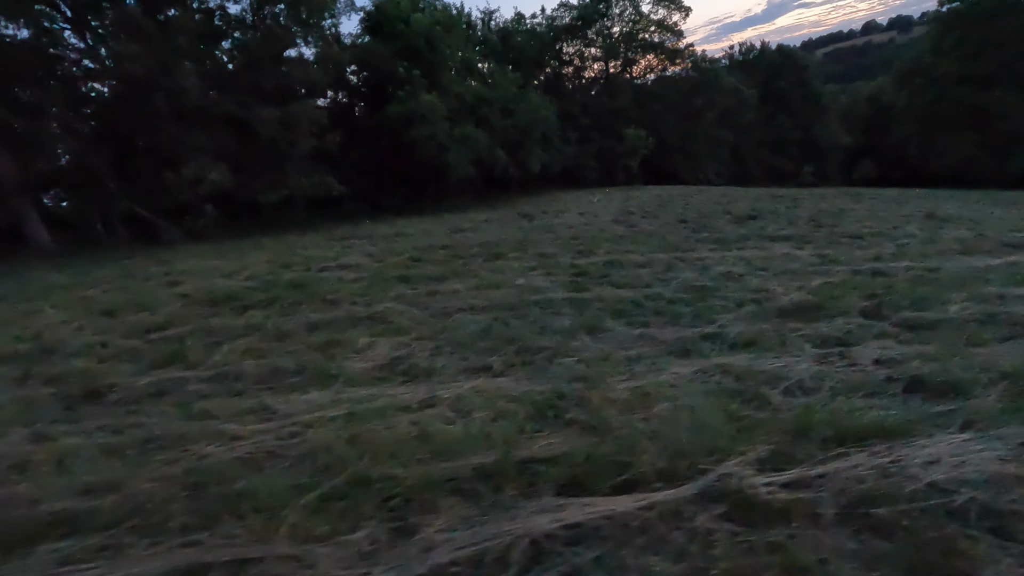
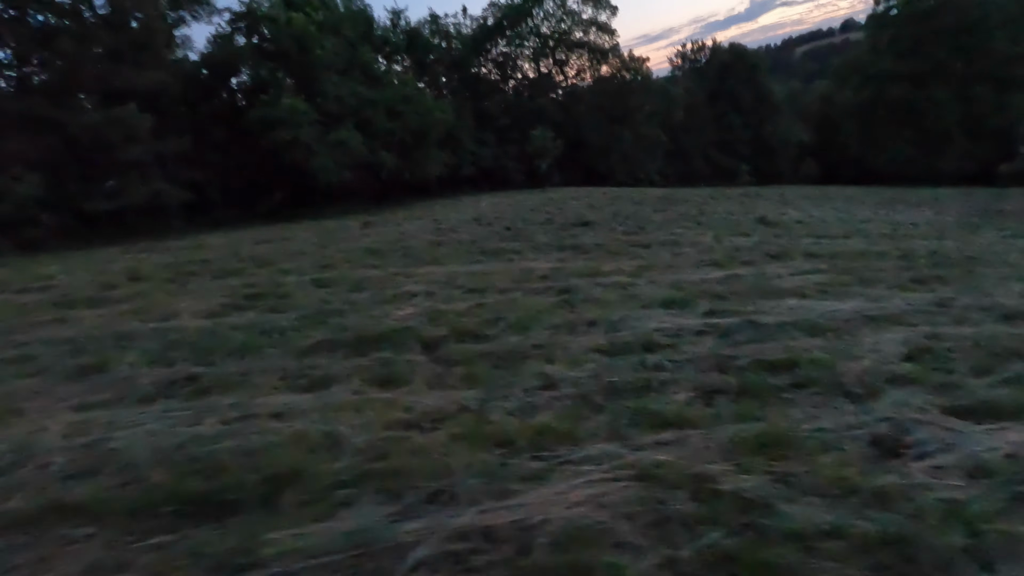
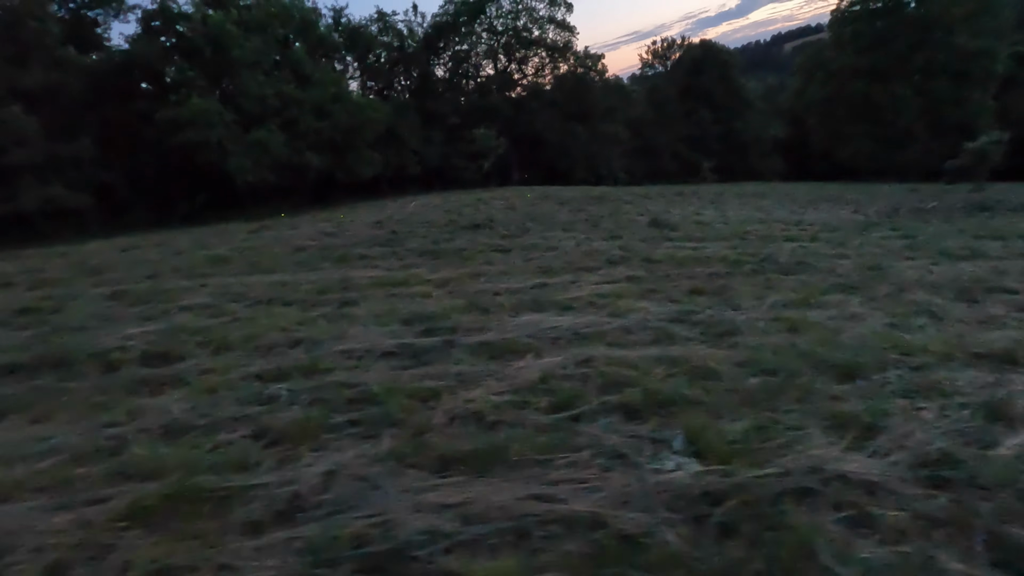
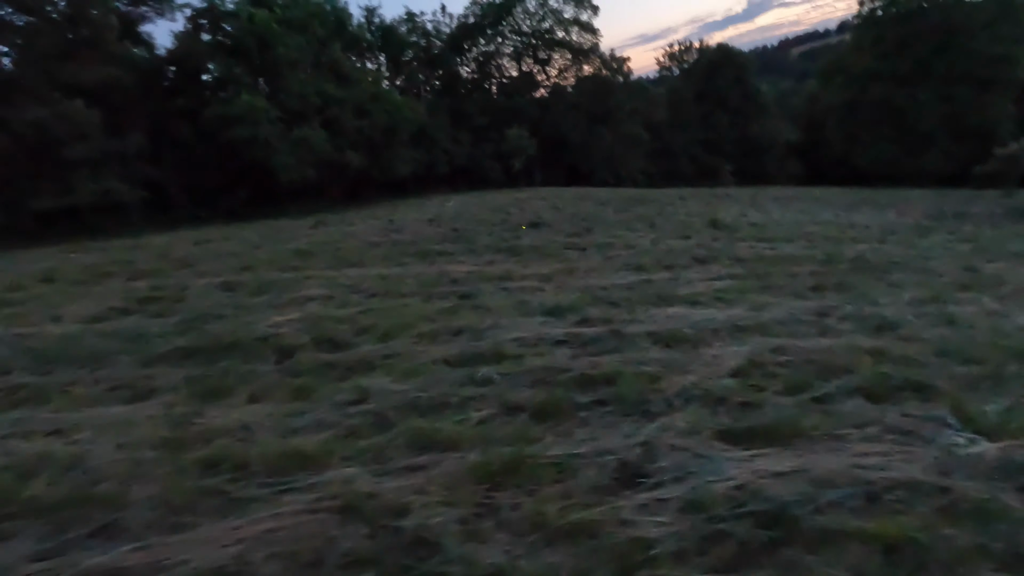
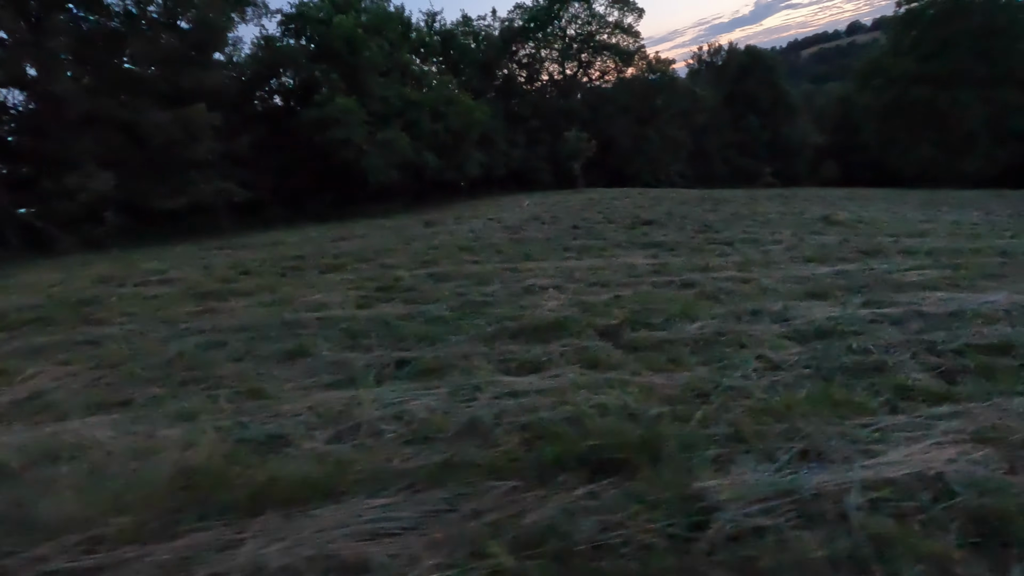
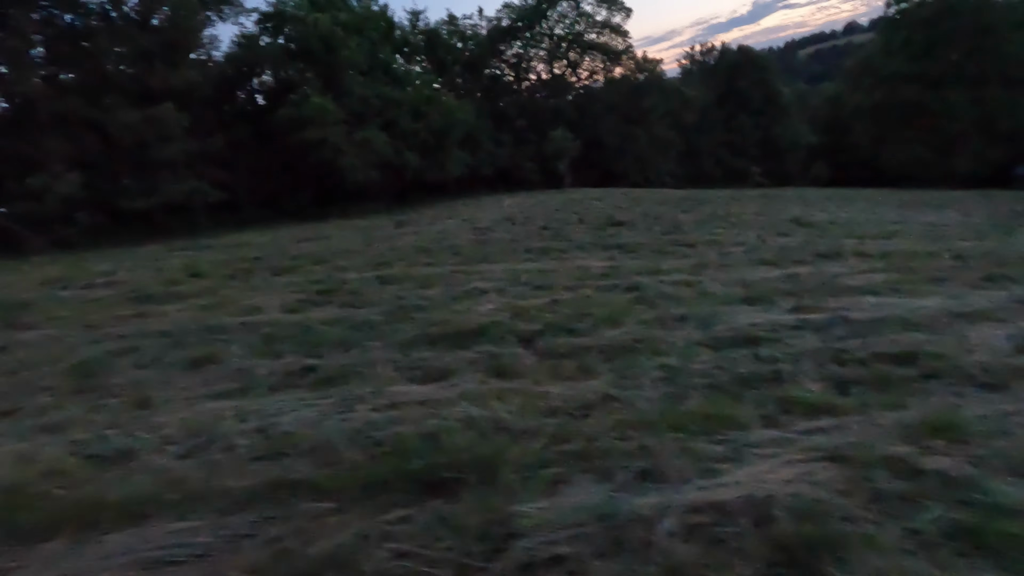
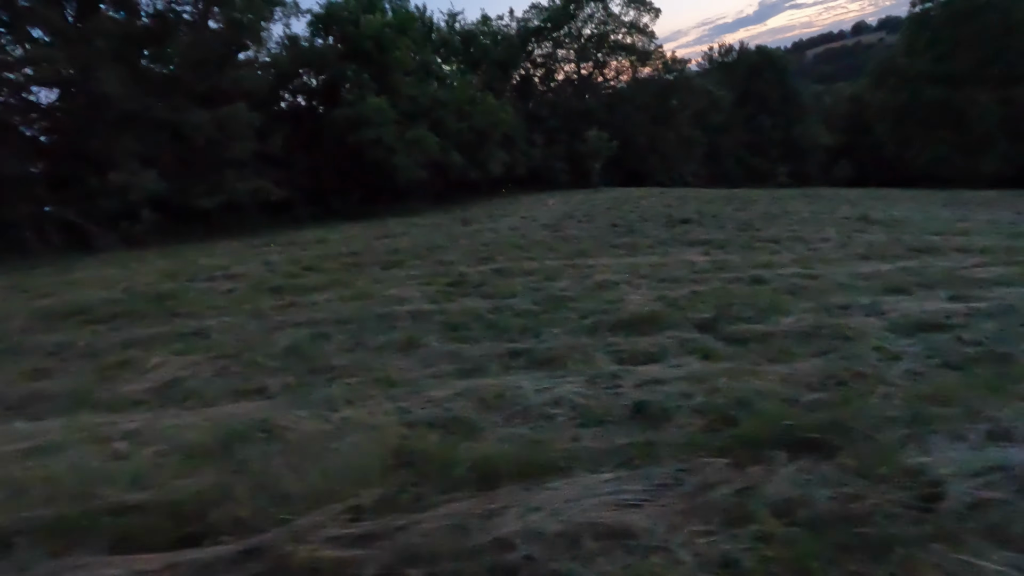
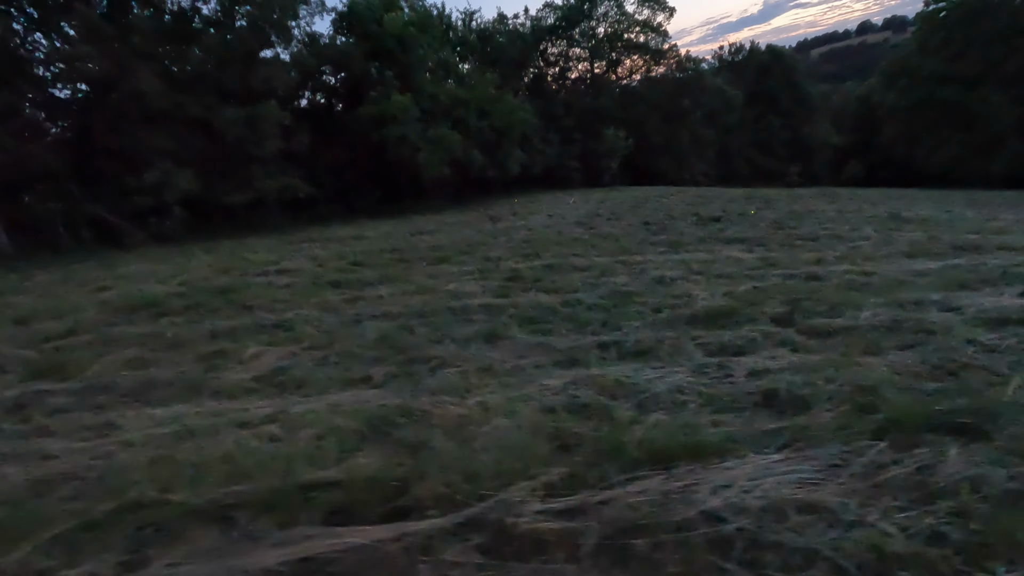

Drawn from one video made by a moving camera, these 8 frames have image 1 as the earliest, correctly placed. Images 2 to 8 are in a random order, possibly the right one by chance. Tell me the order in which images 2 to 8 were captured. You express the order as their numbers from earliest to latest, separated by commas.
8, 7, 5, 6, 2, 4, 3
